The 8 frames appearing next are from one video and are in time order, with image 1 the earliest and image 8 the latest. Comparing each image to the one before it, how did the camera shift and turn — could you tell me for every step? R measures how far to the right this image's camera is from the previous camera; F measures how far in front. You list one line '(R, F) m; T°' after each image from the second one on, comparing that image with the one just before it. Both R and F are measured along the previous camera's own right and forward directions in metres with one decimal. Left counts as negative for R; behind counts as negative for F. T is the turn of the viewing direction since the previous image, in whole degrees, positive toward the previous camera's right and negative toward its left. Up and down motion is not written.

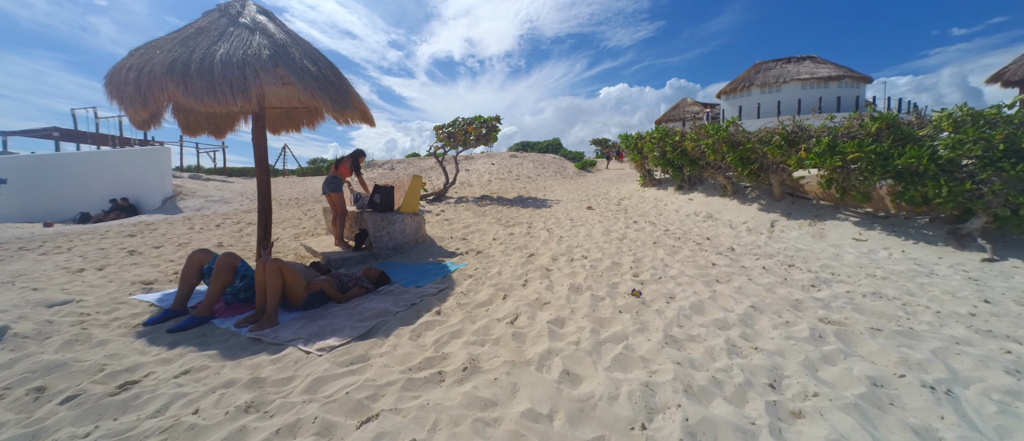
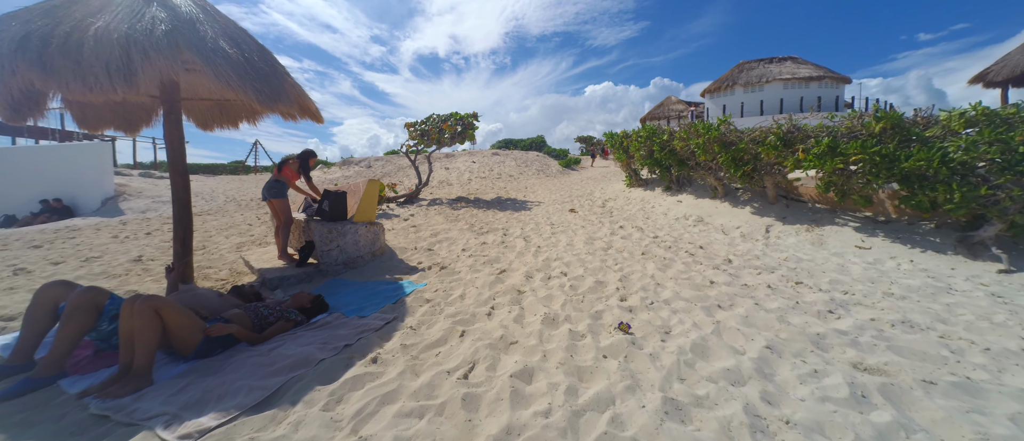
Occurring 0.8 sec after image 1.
(+0.2, +0.6) m; +2°
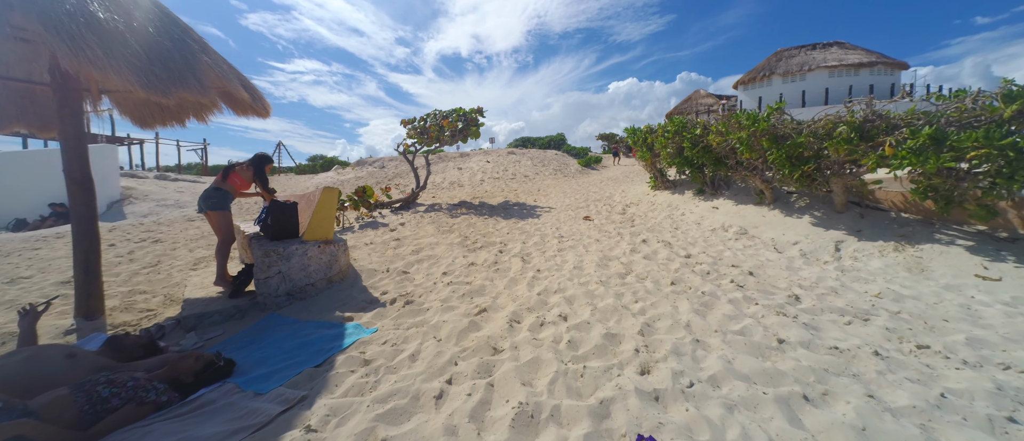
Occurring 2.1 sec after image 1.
(+0.3, +0.9) m; -4°
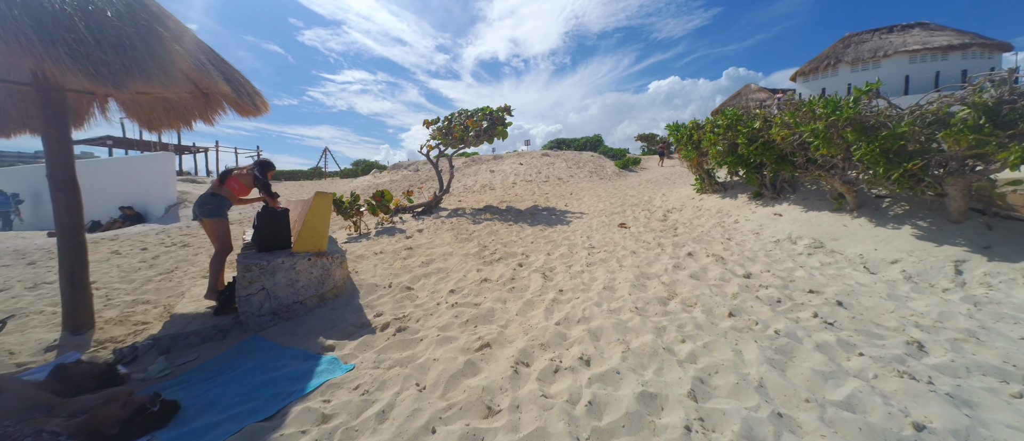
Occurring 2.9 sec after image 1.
(+0.2, +0.6) m; -6°
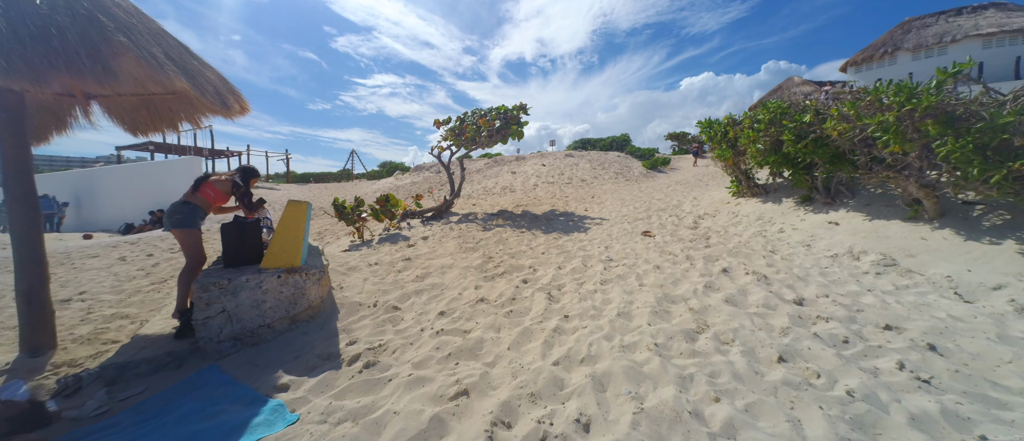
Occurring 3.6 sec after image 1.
(+0.2, +0.5) m; -4°
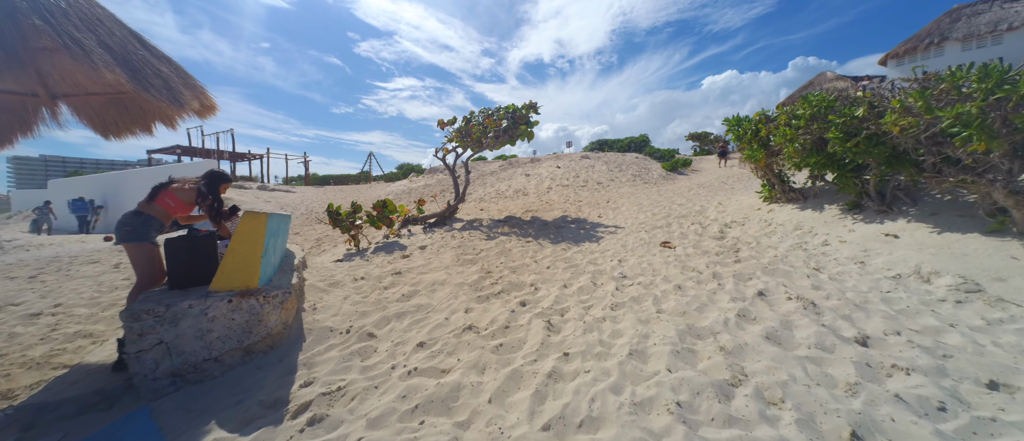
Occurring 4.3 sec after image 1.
(+0.2, +0.5) m; -3°
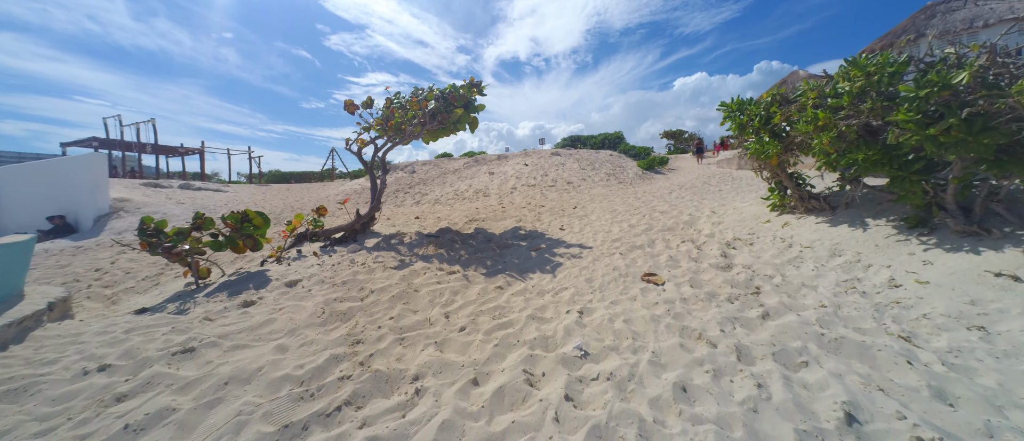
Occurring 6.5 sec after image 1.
(+0.6, +1.6) m; +3°
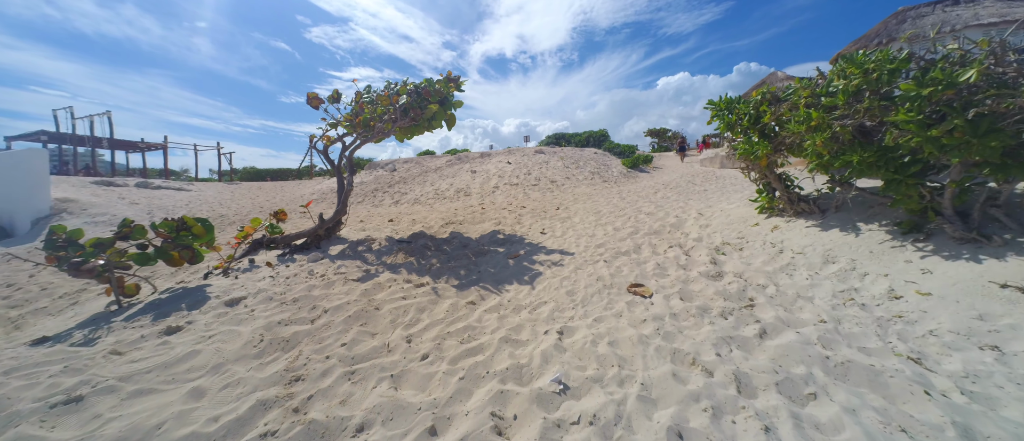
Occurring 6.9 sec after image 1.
(+0.1, +0.3) m; +3°
